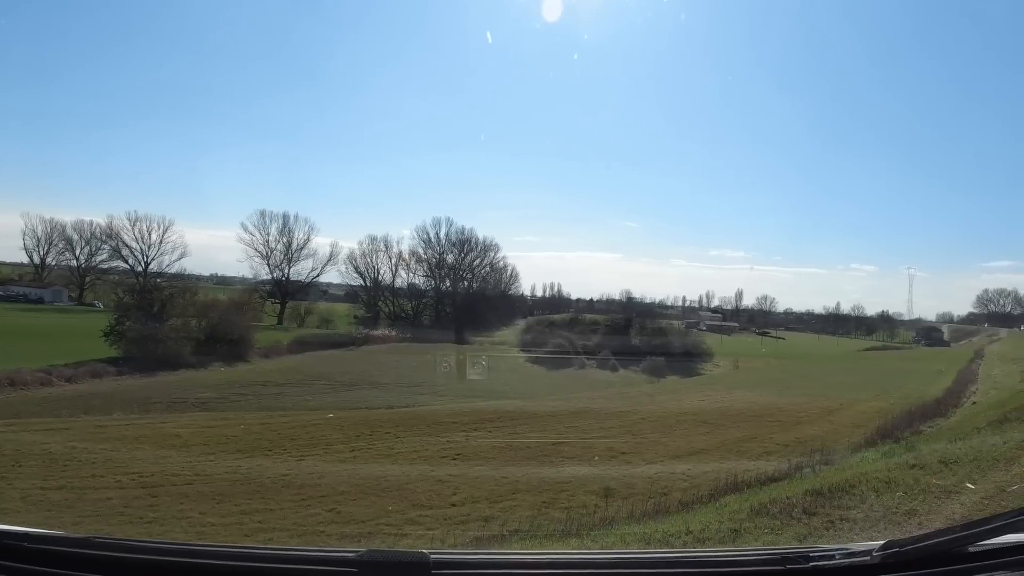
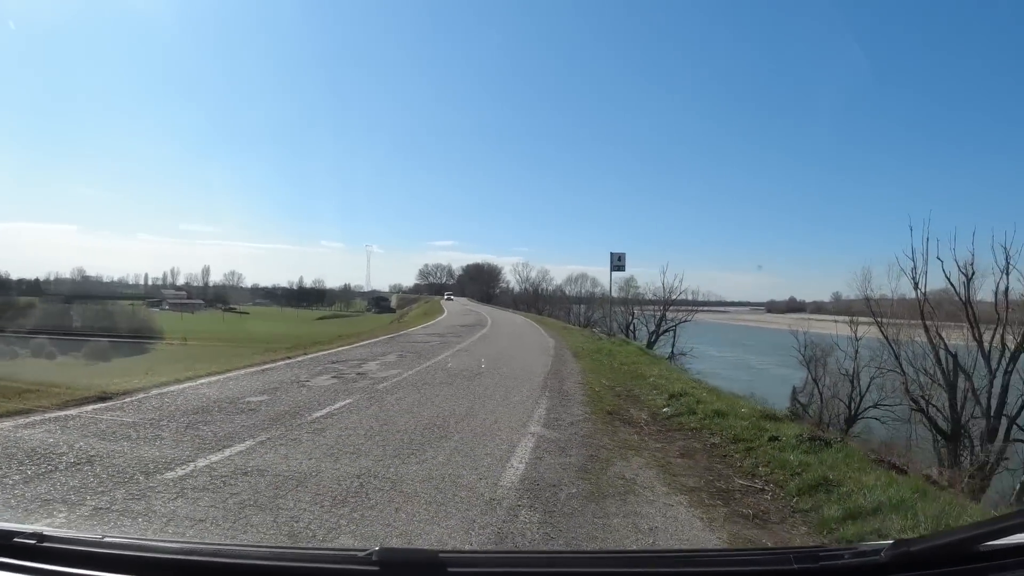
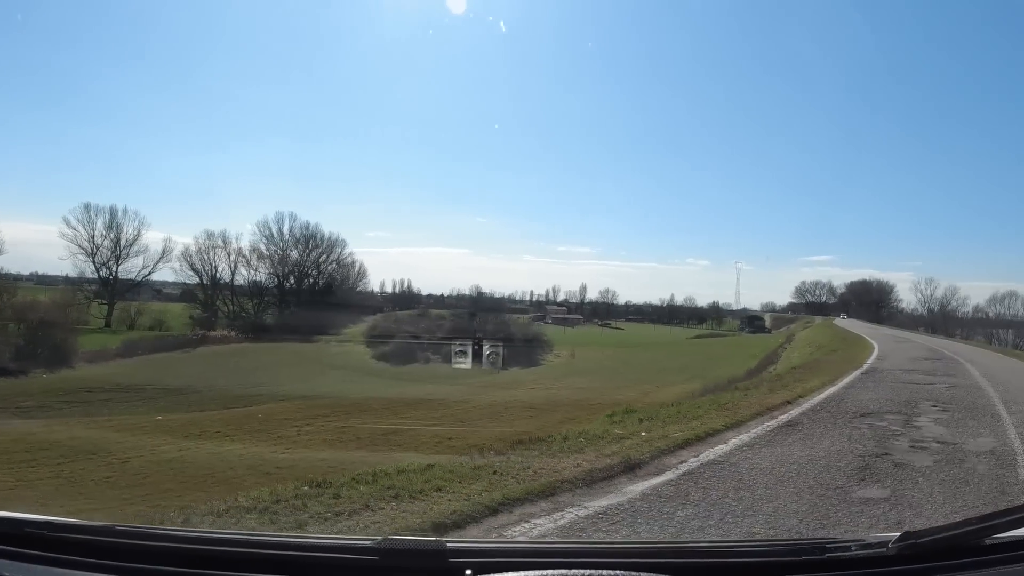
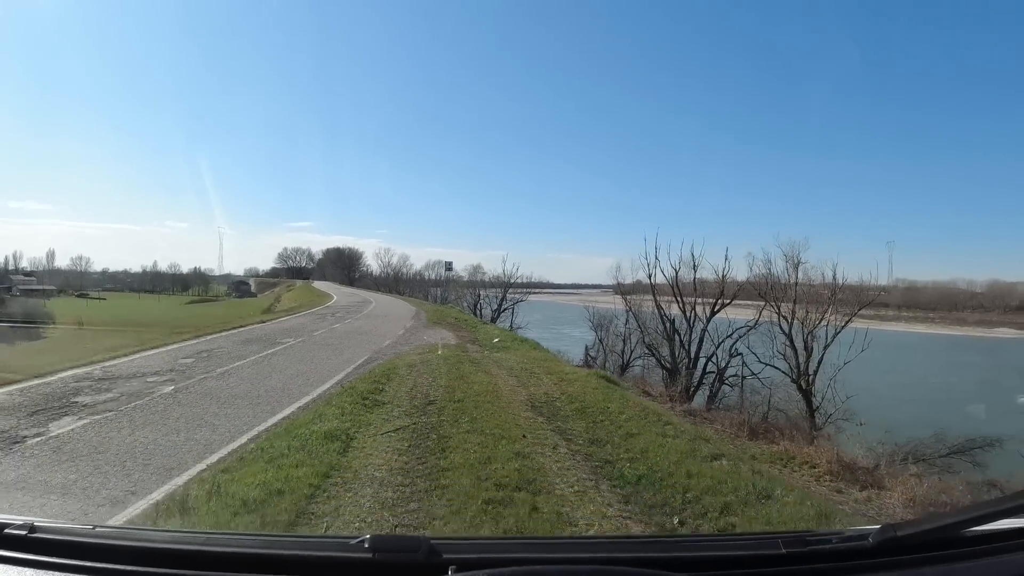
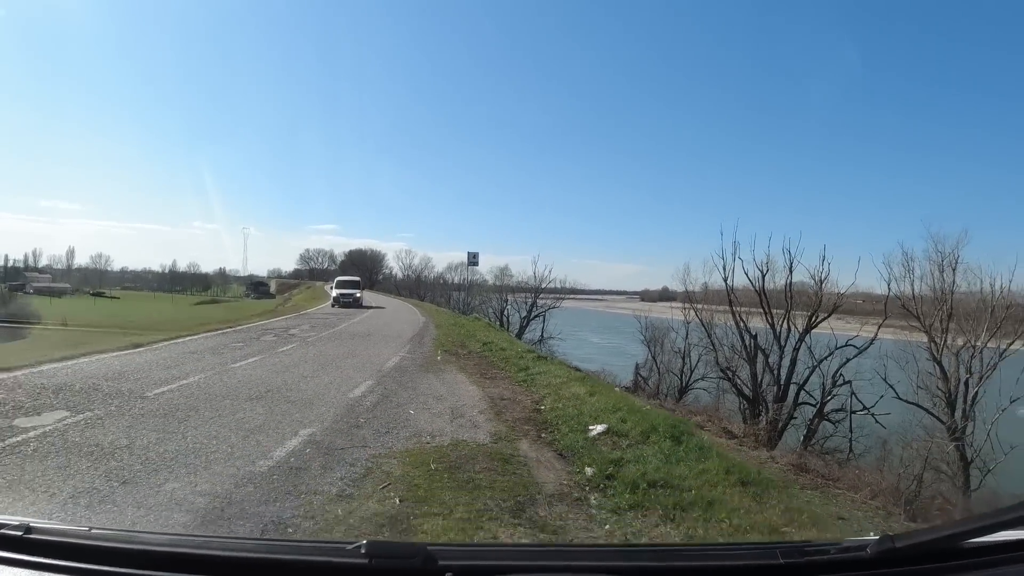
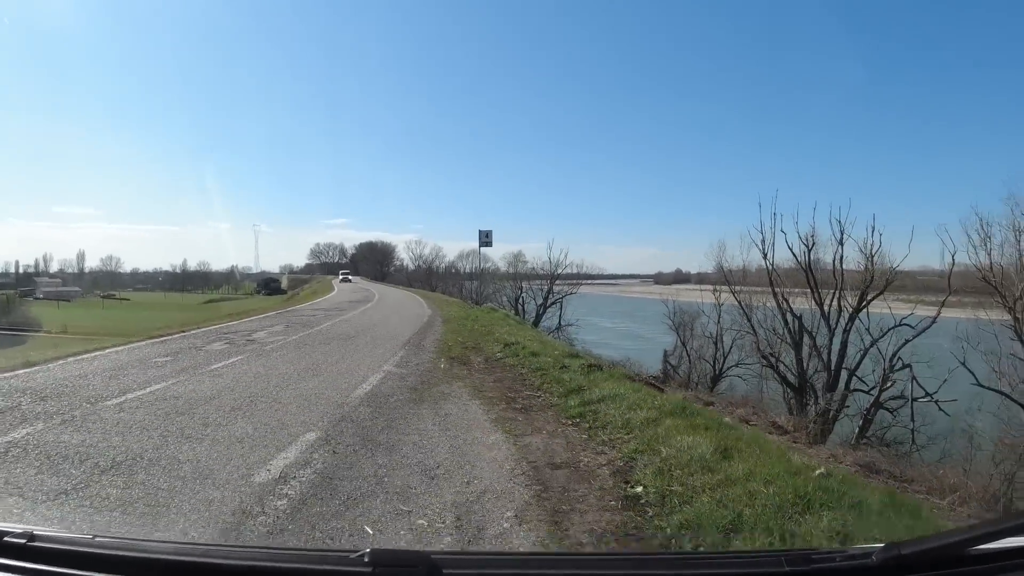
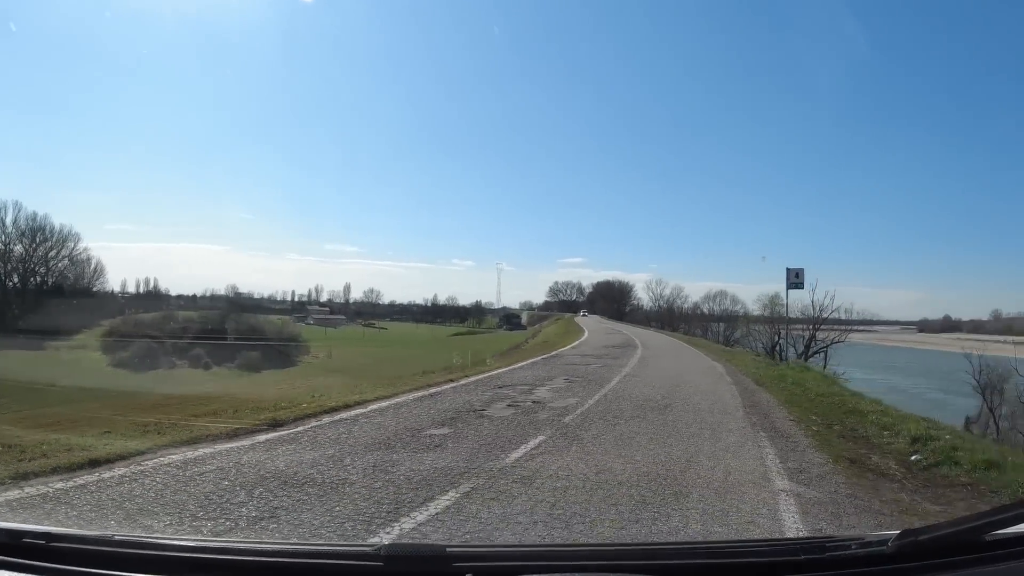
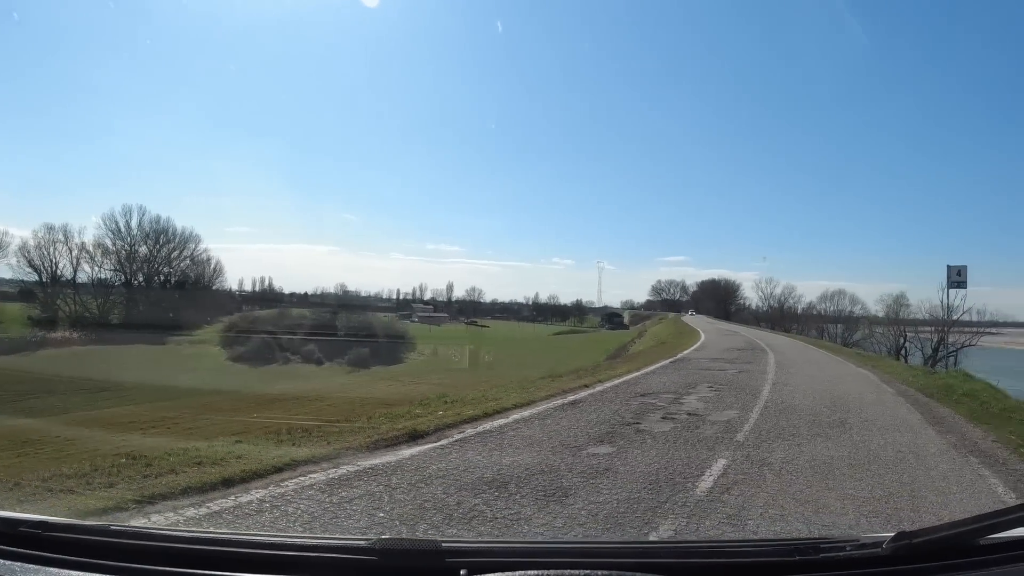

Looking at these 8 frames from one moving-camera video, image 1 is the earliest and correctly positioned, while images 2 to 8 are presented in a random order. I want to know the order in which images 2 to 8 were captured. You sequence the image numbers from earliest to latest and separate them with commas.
3, 8, 7, 2, 6, 5, 4
